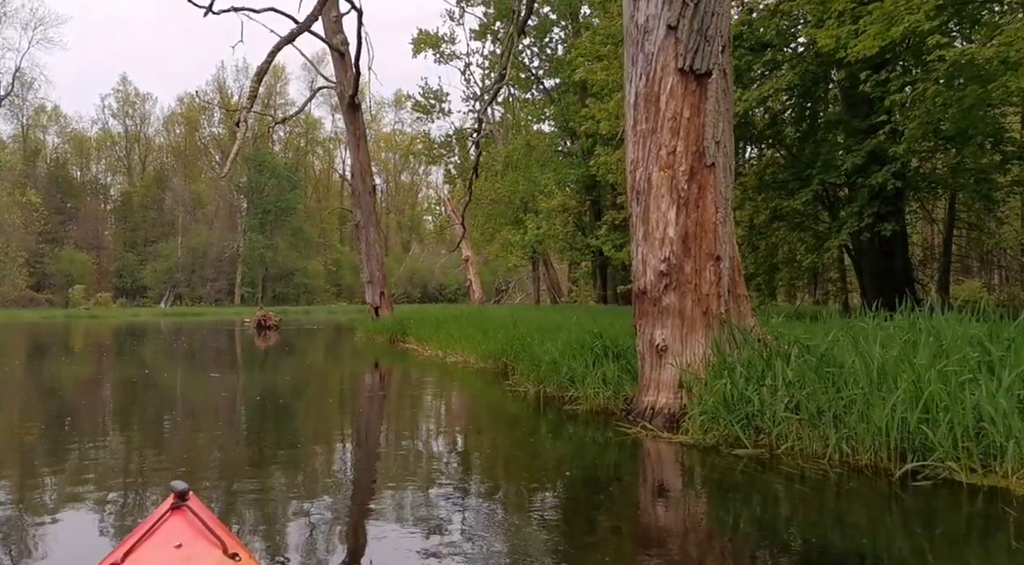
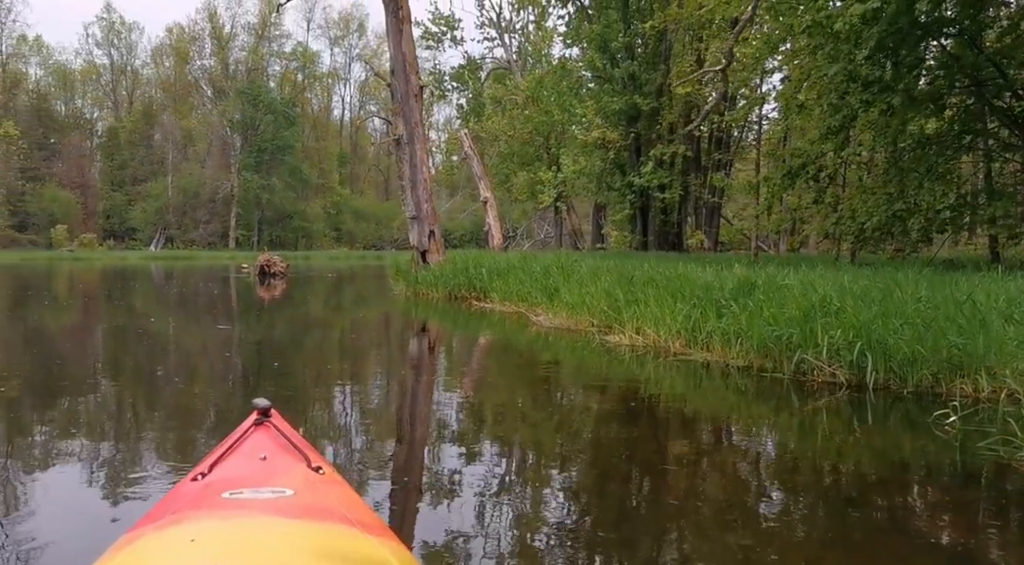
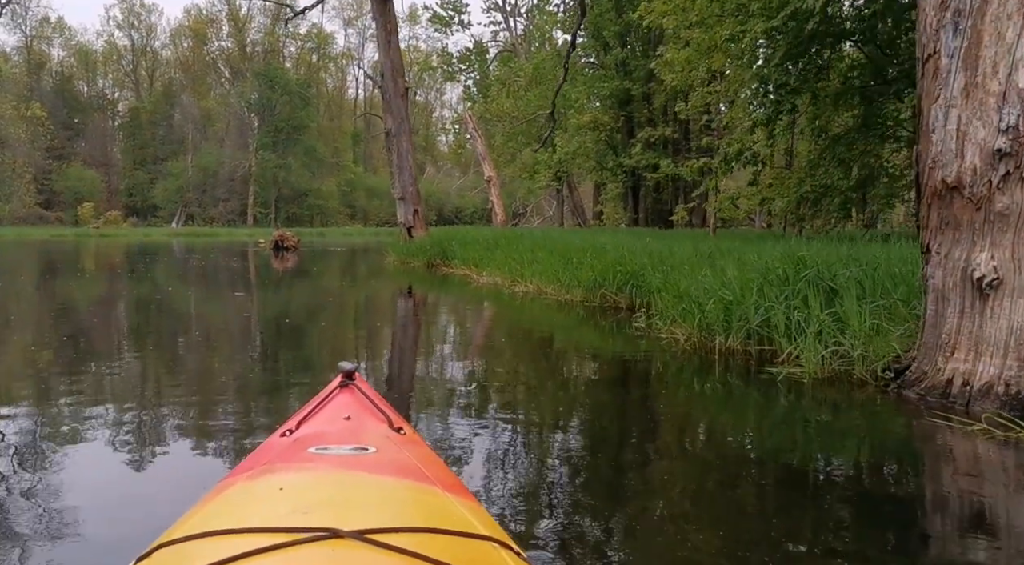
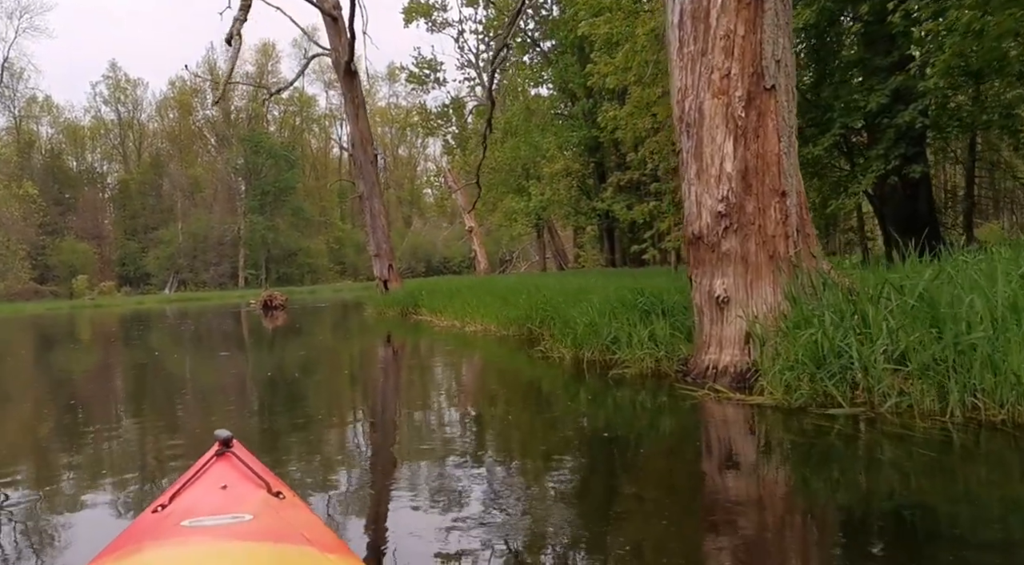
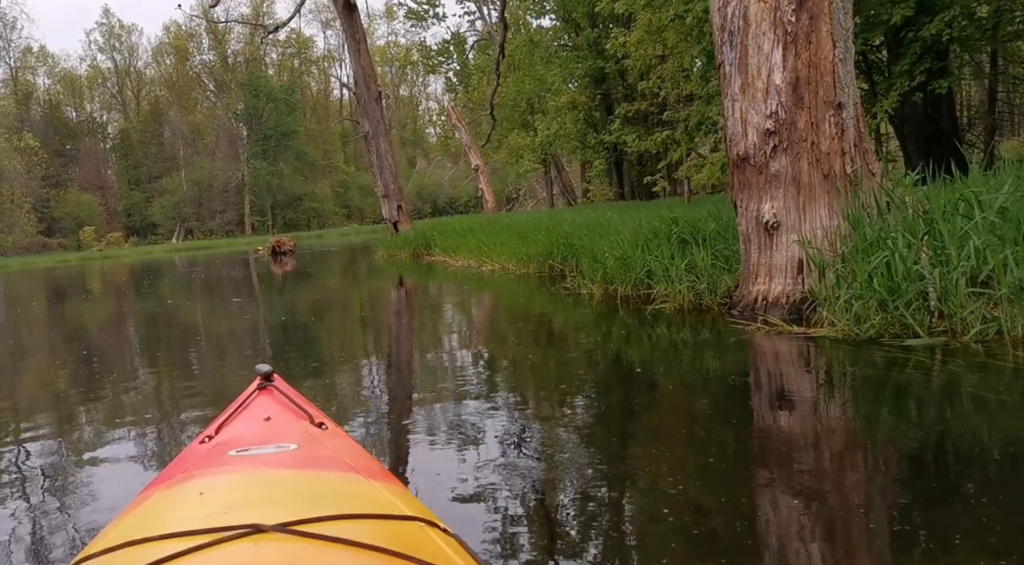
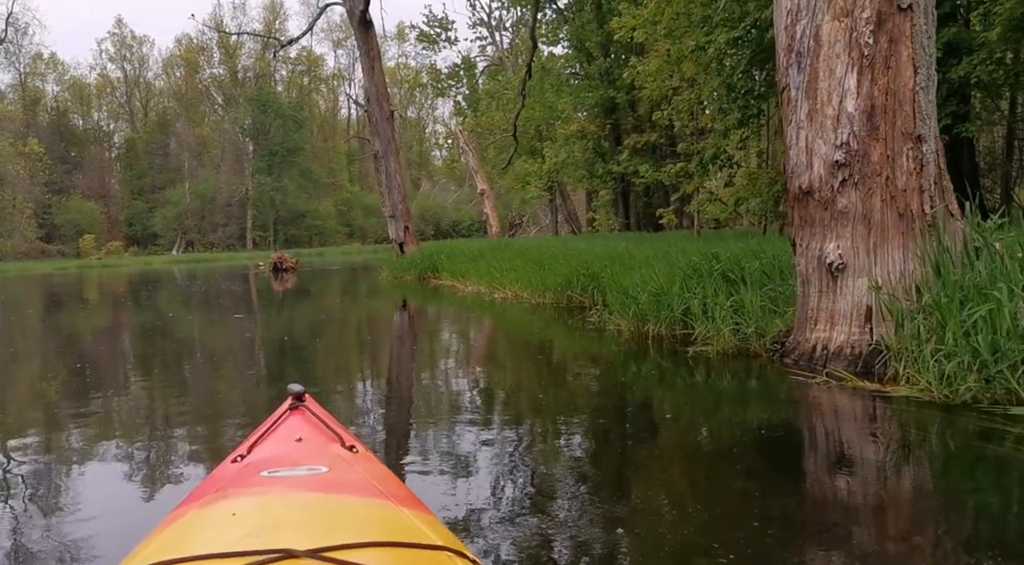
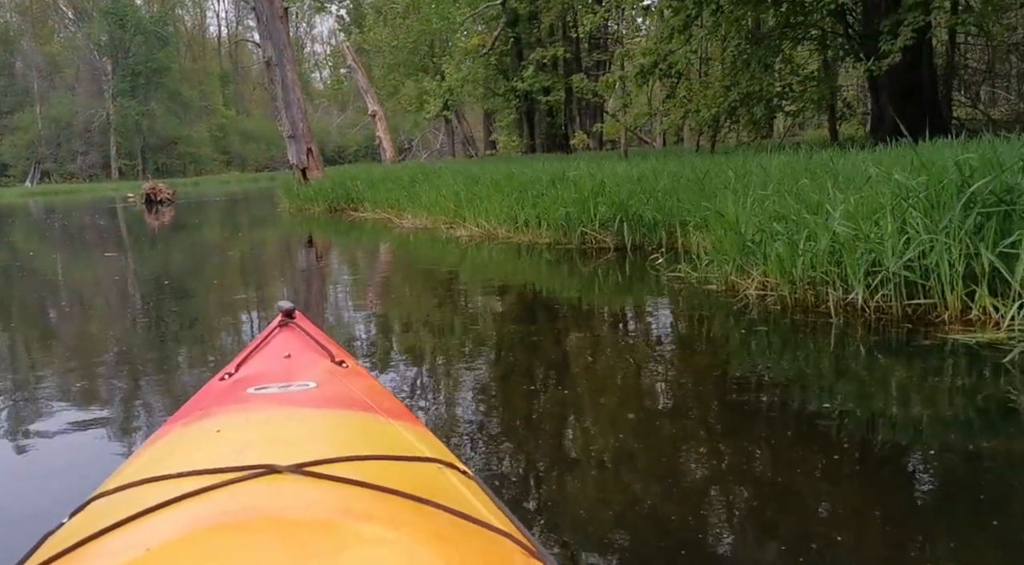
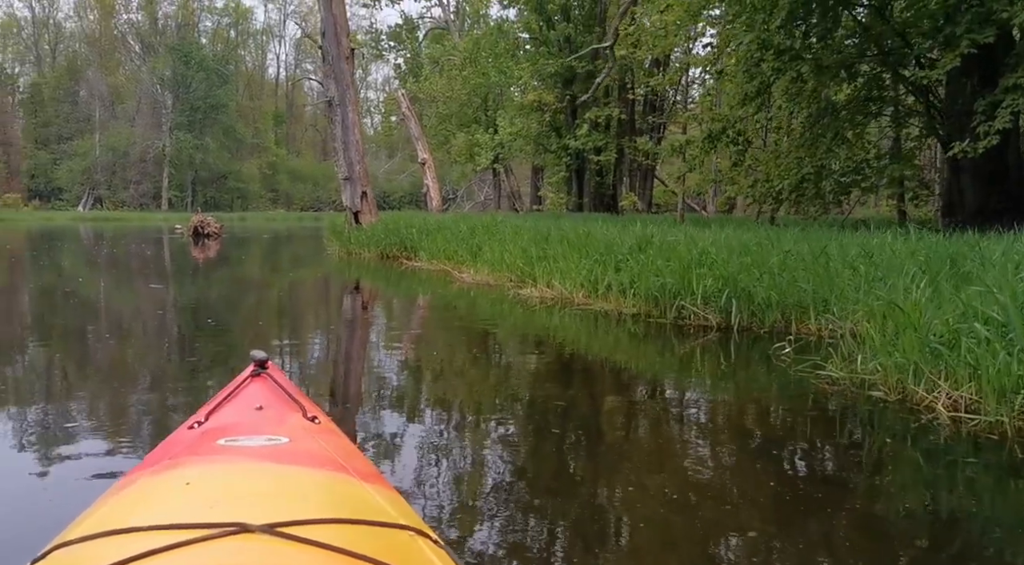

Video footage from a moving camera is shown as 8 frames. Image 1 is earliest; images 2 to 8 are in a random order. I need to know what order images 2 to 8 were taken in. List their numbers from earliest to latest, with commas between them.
4, 5, 6, 3, 7, 8, 2
